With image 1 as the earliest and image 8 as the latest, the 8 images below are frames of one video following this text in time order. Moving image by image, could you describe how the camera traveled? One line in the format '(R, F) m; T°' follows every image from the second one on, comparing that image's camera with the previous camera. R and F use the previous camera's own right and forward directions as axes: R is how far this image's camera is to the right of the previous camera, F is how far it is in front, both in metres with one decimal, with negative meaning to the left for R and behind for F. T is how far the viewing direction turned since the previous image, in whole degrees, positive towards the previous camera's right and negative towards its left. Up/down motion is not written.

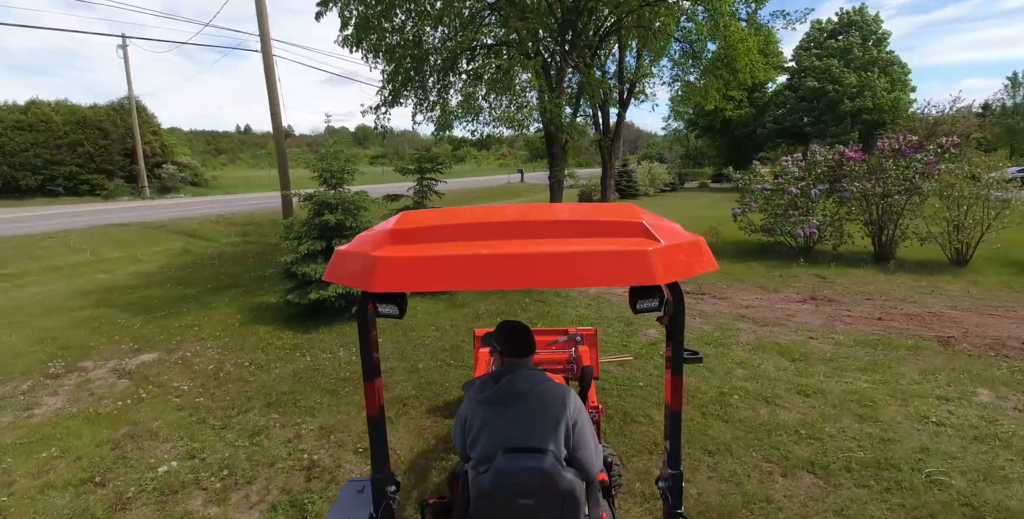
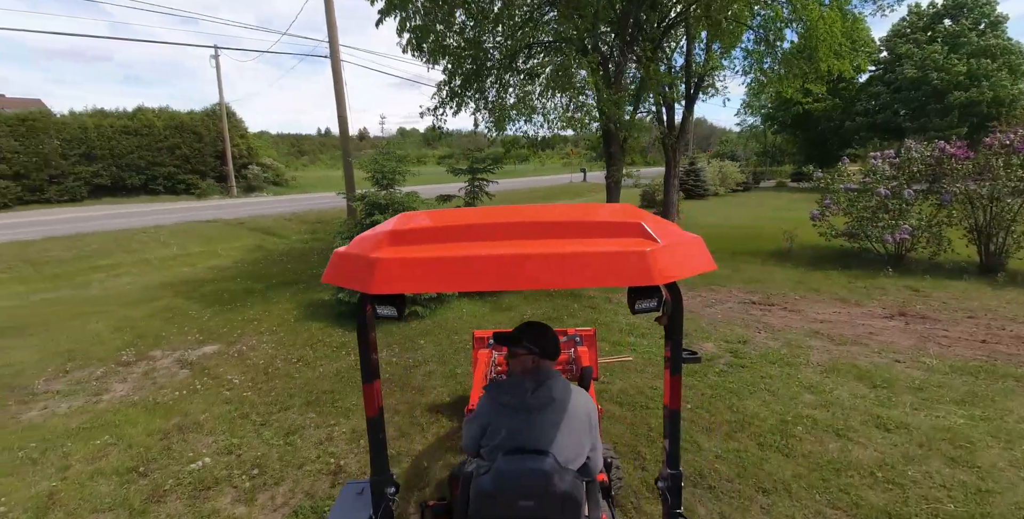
(+0.2, +0.2) m; -7°
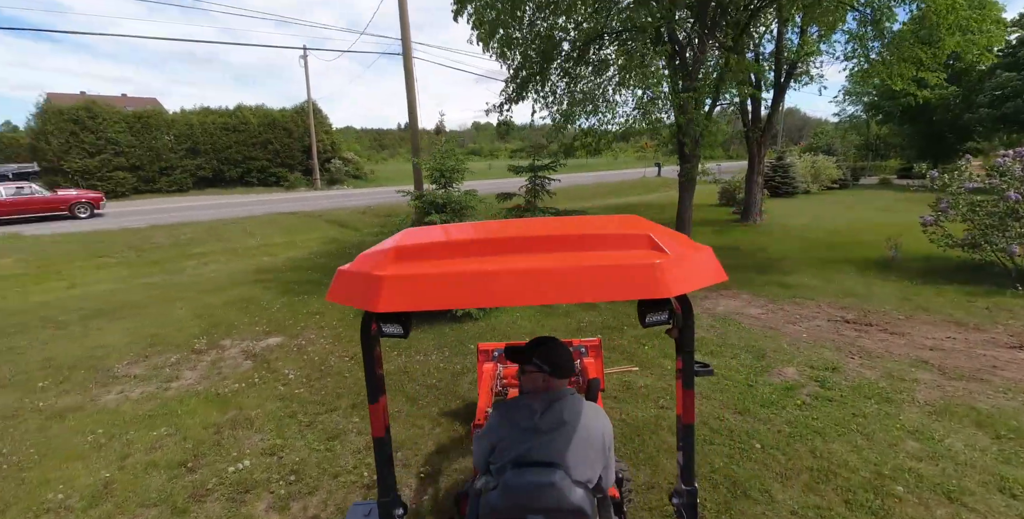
(+0.1, +0.3) m; -8°
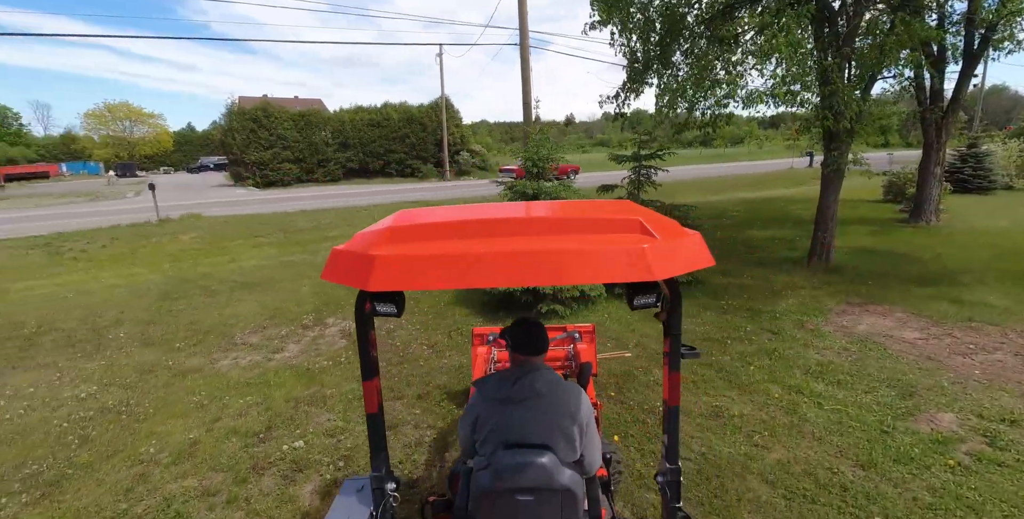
(+0.4, +0.4) m; -14°
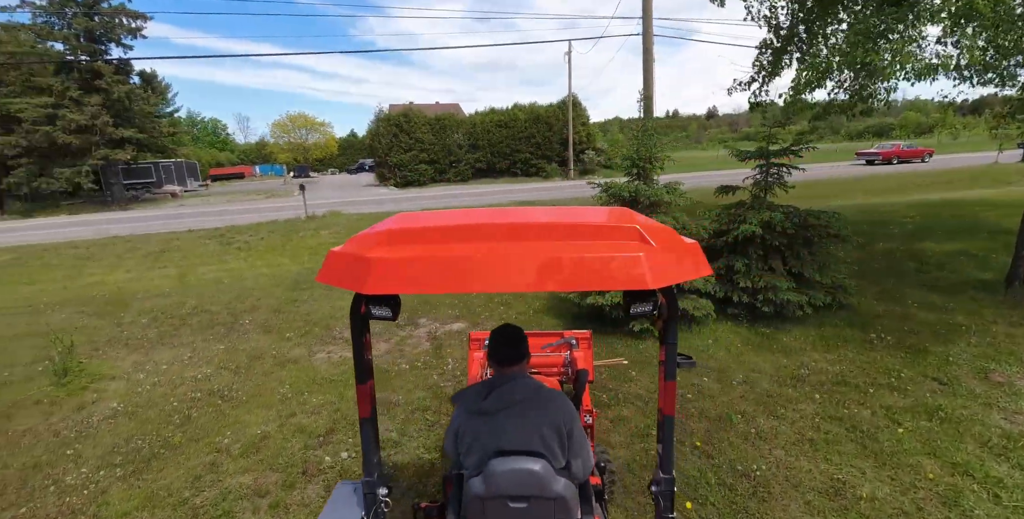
(+0.4, +0.5) m; -15°
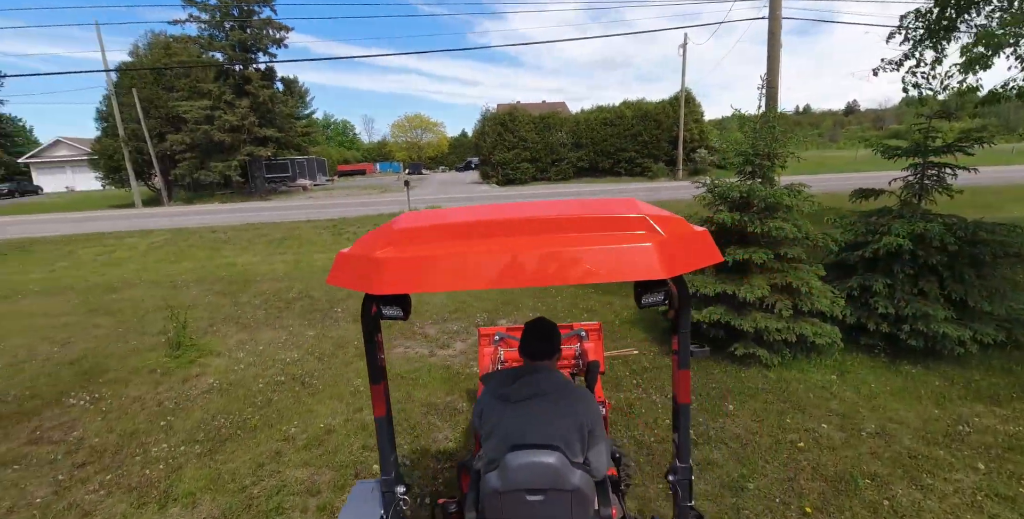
(+0.2, +0.4) m; -12°
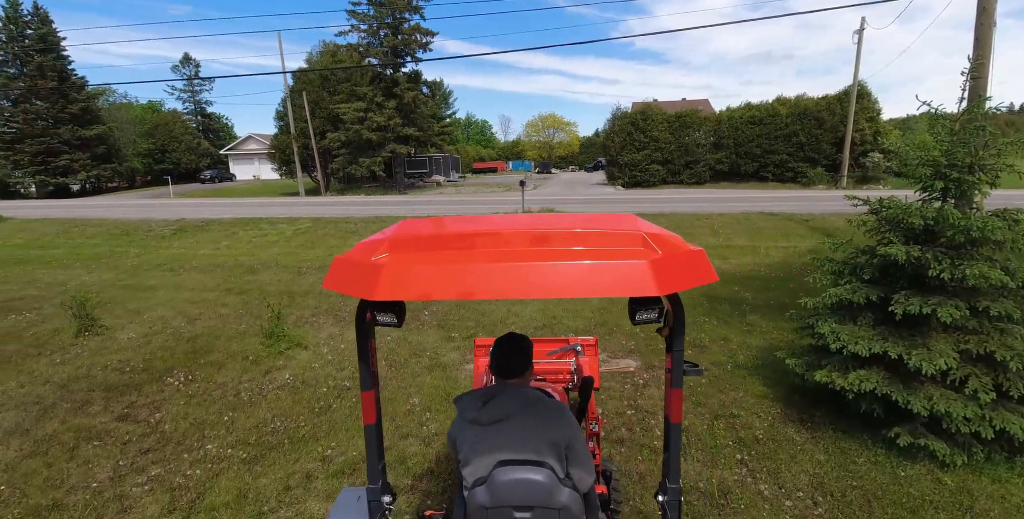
(+0.3, +0.7) m; -15°
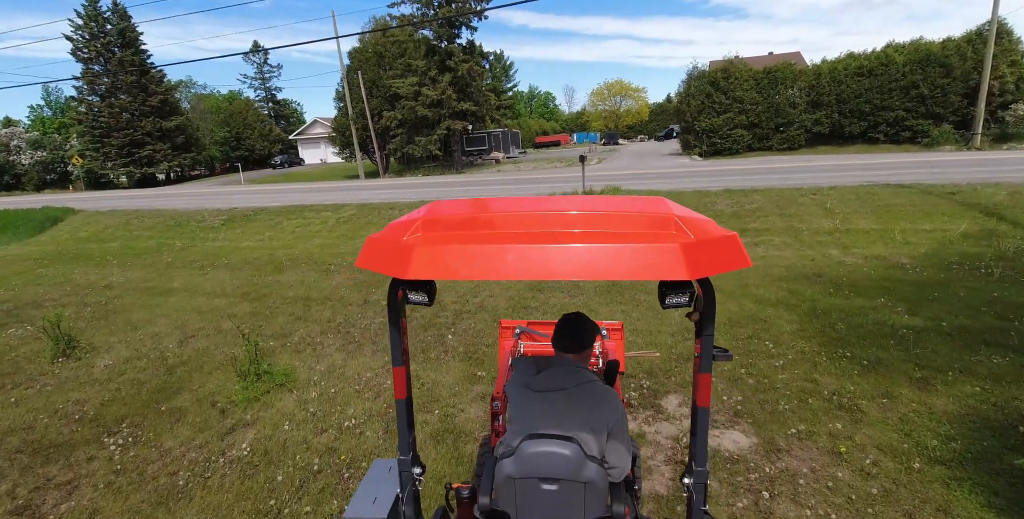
(+0.2, +1.6) m; -8°
